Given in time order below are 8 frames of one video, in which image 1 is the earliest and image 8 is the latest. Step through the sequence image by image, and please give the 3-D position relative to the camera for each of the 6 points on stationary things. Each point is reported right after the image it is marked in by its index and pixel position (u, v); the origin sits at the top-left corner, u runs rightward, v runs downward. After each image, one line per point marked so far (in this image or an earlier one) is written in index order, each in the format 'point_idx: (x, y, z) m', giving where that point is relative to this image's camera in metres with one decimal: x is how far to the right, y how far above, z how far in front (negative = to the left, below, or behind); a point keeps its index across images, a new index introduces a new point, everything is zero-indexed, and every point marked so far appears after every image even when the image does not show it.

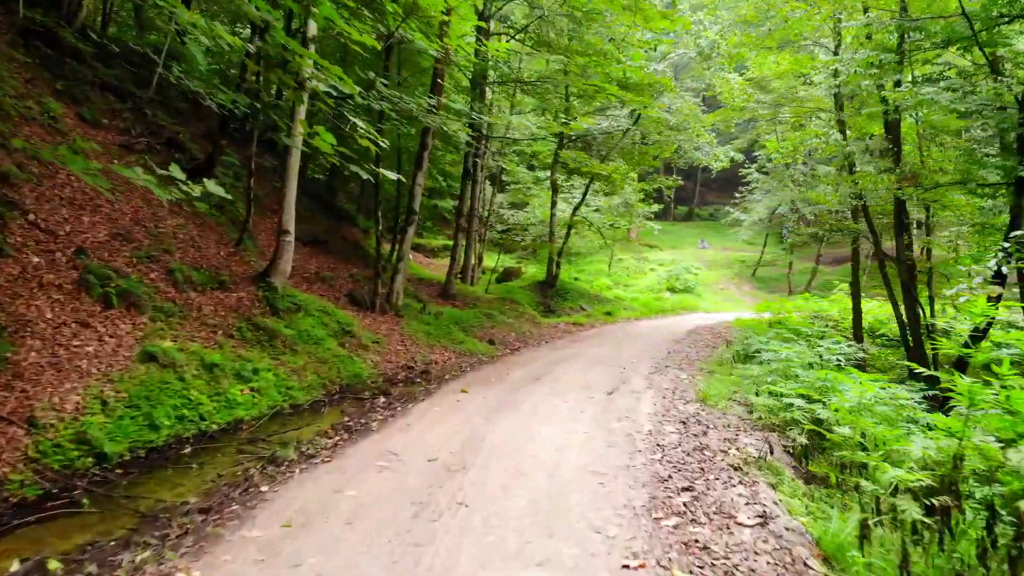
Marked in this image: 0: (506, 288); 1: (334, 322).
0: (-0.1, 0.0, +19.1) m
1: (-2.3, -0.5, +10.2) m
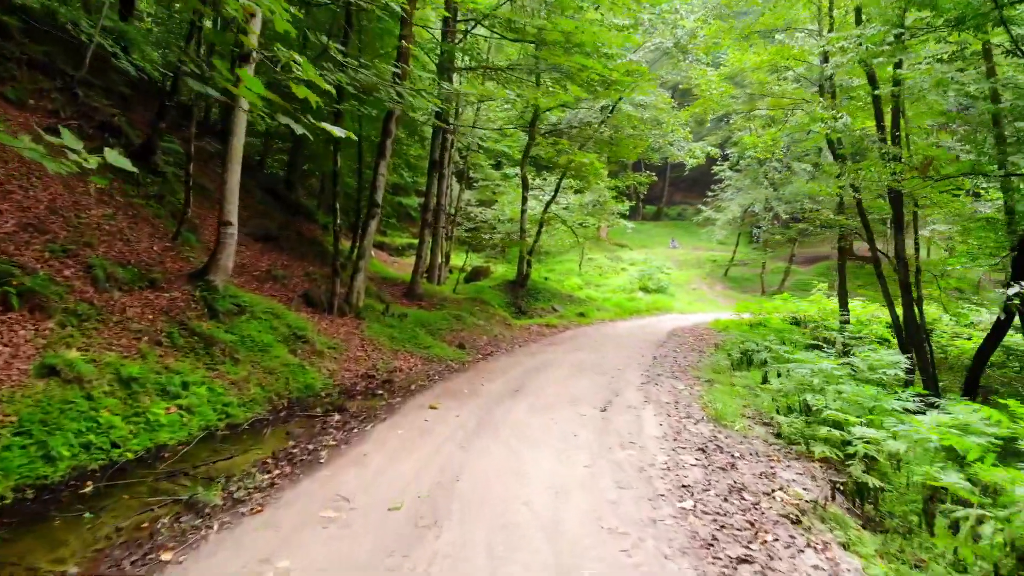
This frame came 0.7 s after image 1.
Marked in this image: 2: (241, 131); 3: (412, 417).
0: (-0.9, 0.0, +18.1) m
1: (-2.6, -0.4, +9.1) m
2: (-2.9, +1.7, +8.4) m
3: (-0.8, -1.0, +5.9) m
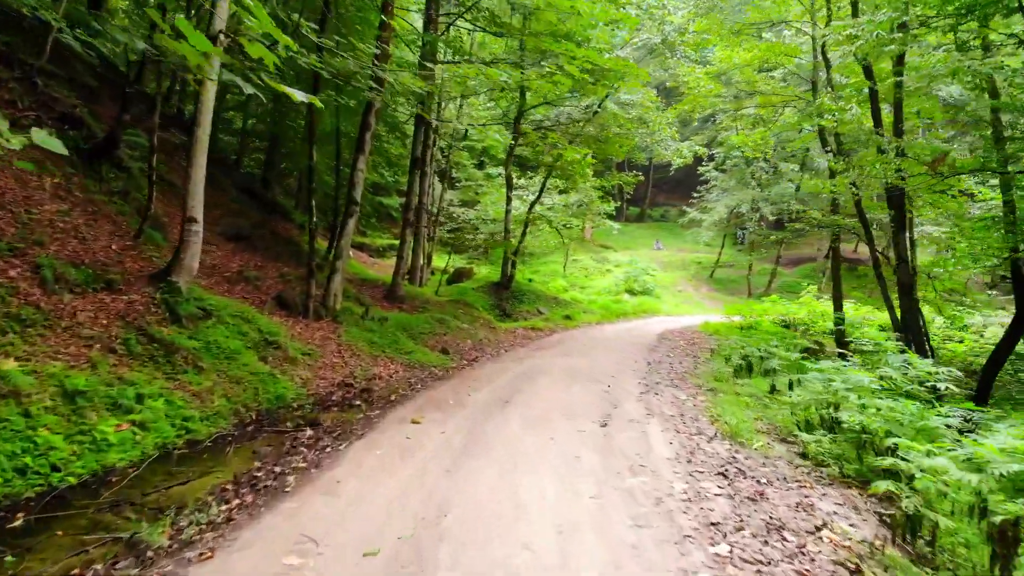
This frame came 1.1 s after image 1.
0: (-1.2, 0.0, +17.5) m
1: (-2.7, -0.5, +8.5) m
2: (-3.0, +1.6, +7.8) m
3: (-0.8, -1.0, +5.4) m
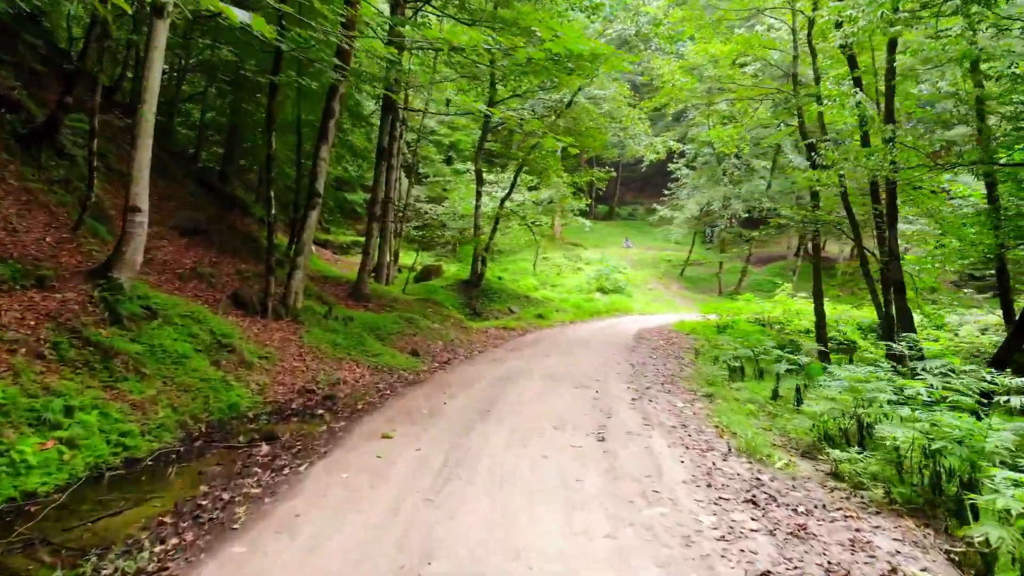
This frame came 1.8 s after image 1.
0: (-1.8, 0.0, +16.8) m
1: (-3.0, -0.4, +7.7) m
2: (-3.2, +1.7, +7.1) m
3: (-0.9, -1.0, +4.7) m
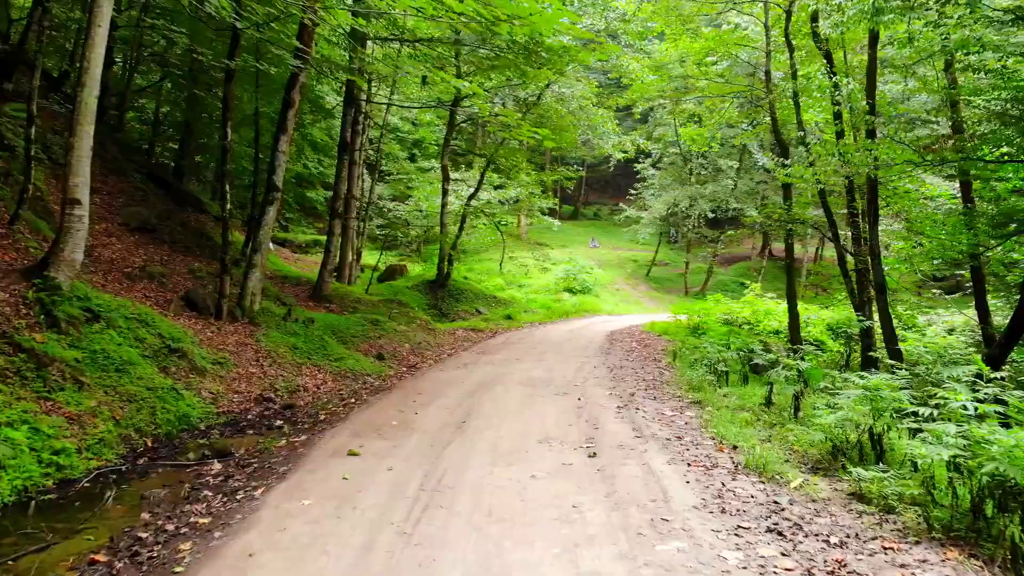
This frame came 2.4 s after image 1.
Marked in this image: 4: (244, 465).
0: (-2.5, 0.0, +16.3) m
1: (-3.2, -0.4, +7.1) m
2: (-3.4, +1.7, +6.5) m
3: (-1.0, -1.0, +4.2) m
4: (-1.6, -1.1, +4.8) m
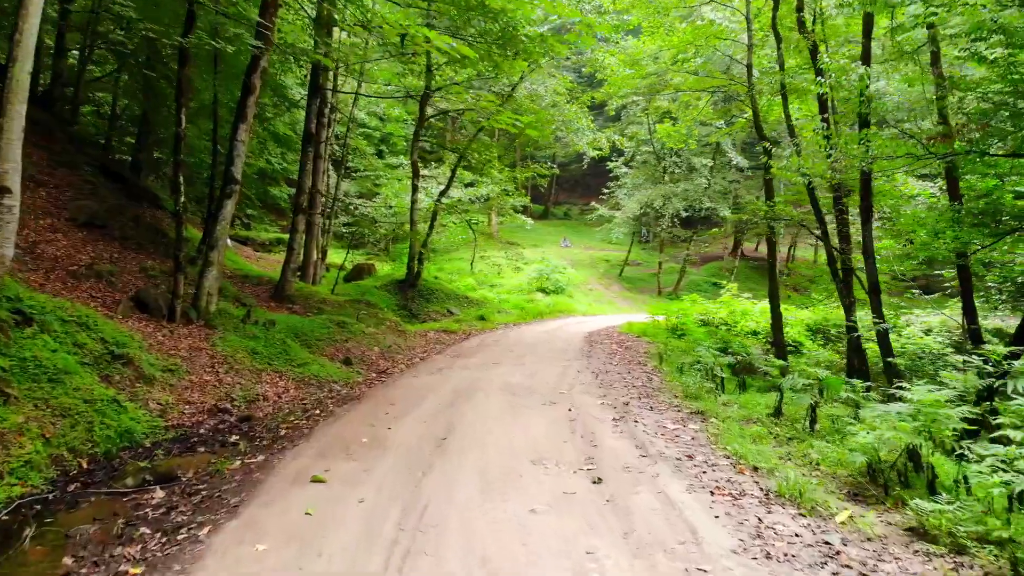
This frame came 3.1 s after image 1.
0: (-3.0, 0.0, +15.6) m
1: (-3.3, -0.4, +6.4) m
2: (-3.5, +1.7, +5.7) m
3: (-1.0, -1.0, +3.6) m
4: (-1.7, -1.1, +4.1) m
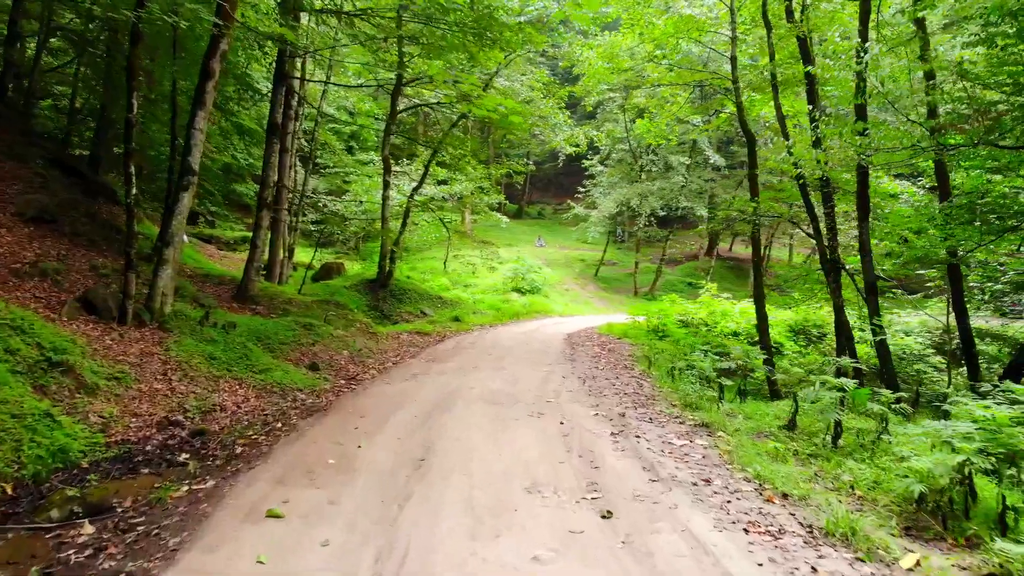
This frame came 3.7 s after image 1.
0: (-3.5, 0.0, +14.9) m
1: (-3.5, -0.4, +5.7) m
2: (-3.6, +1.7, +5.1) m
3: (-1.1, -1.0, +3.0) m
4: (-1.7, -1.1, +3.5) m
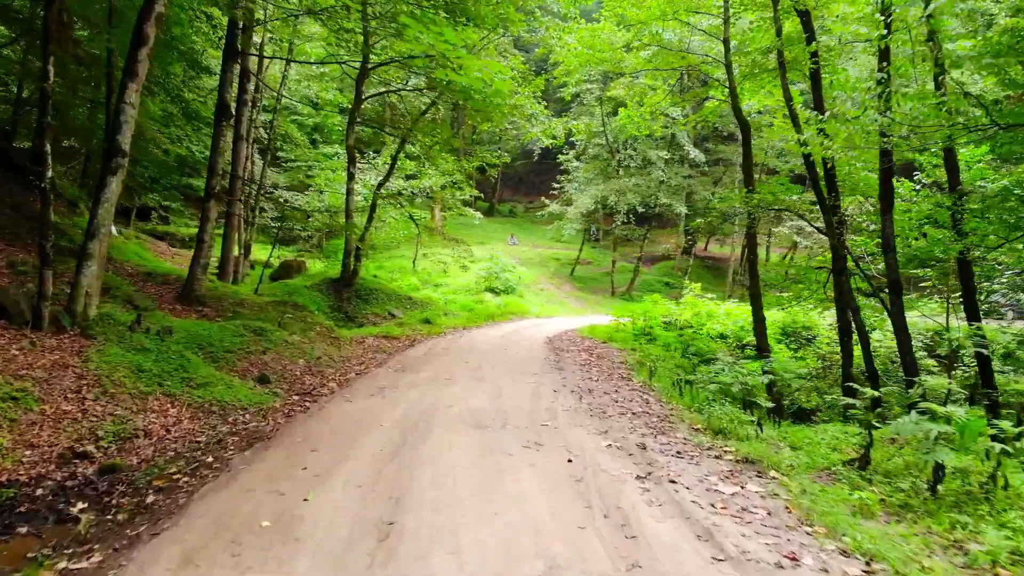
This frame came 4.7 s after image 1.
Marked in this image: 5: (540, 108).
0: (-3.9, 0.0, +13.7) m
1: (-3.5, -0.4, +4.5) m
2: (-3.7, +1.7, +3.9) m
3: (-1.0, -1.0, +1.9) m
4: (-1.7, -1.1, +2.4) m
5: (+0.6, +4.1, +18.1) m
